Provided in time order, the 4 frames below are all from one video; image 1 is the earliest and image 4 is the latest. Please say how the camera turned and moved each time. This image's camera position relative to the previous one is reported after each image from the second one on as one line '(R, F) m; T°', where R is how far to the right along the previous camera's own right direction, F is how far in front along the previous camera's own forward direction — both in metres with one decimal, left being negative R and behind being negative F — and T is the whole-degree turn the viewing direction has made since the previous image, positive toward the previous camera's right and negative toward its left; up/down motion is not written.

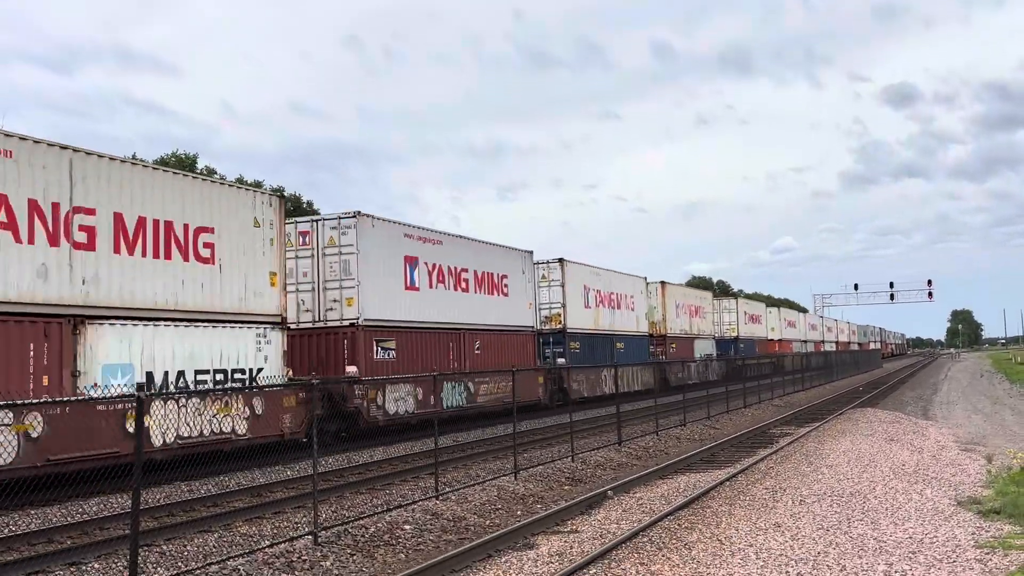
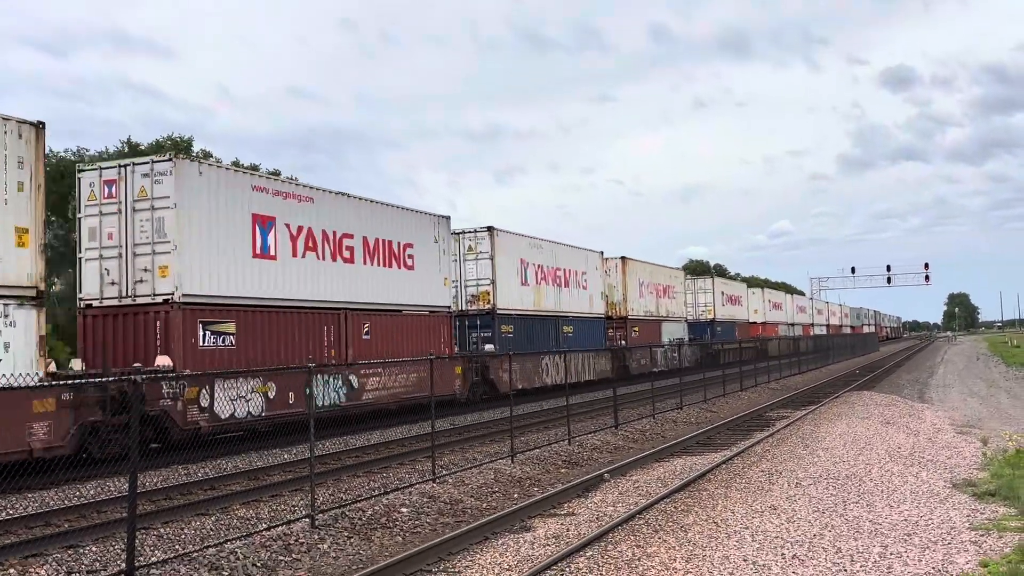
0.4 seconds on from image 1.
(0.0, 0.0) m; 0°
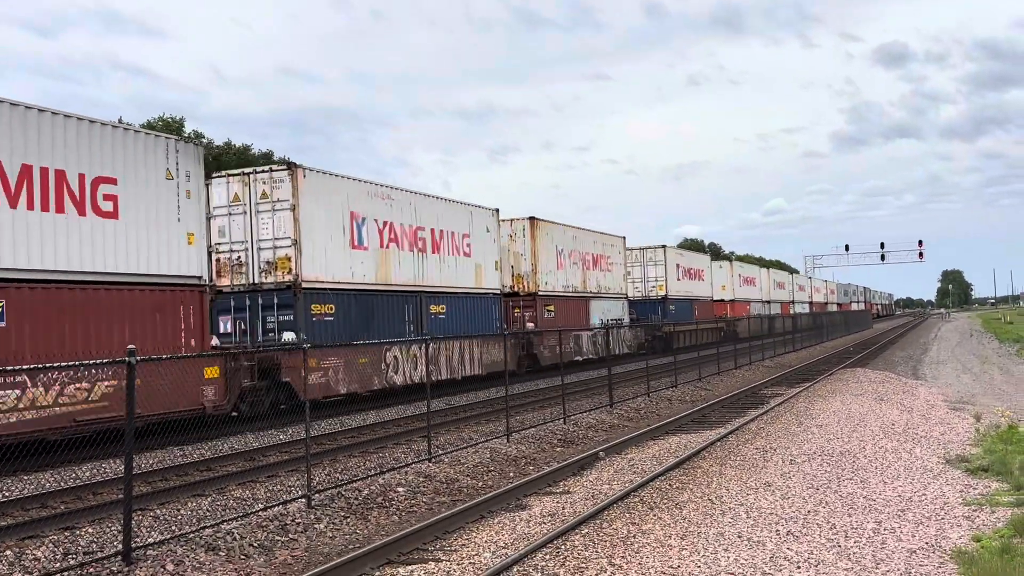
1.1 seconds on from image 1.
(0.0, 0.0) m; 0°
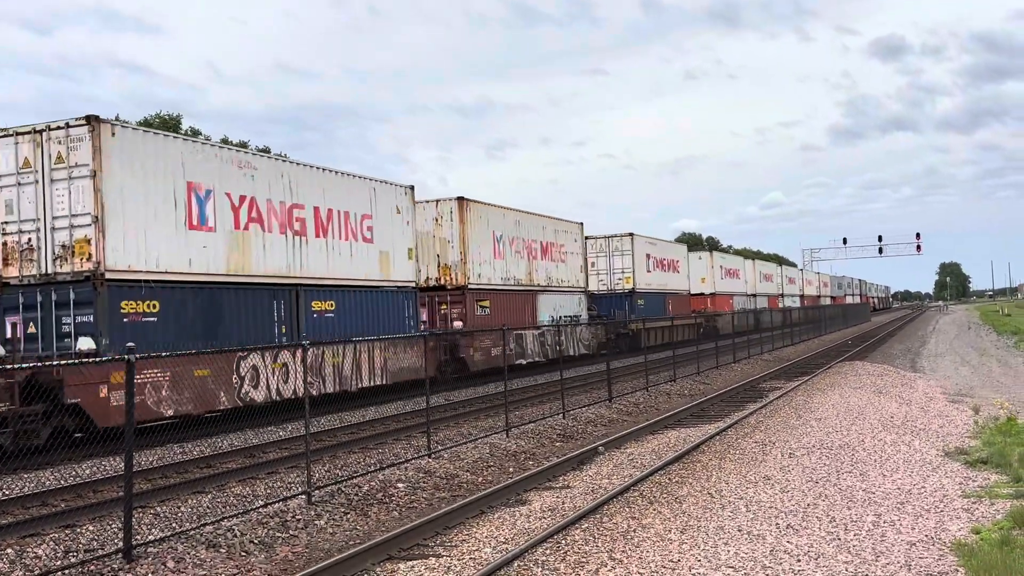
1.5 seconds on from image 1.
(0.0, 0.0) m; 0°
